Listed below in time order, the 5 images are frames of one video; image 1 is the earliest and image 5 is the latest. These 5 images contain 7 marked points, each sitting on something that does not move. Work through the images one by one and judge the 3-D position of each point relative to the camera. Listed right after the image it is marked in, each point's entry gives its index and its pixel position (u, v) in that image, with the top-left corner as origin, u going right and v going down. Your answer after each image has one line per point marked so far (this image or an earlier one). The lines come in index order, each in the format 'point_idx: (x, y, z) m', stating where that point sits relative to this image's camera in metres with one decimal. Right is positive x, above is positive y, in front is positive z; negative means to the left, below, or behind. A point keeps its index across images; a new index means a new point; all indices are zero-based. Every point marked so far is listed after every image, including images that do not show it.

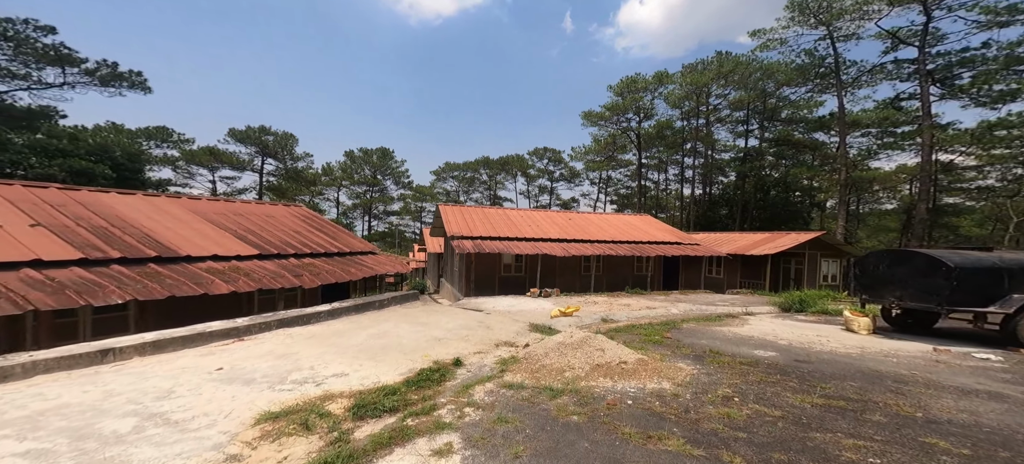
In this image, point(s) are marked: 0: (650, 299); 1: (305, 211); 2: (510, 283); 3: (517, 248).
0: (+5.2, -2.6, +15.1) m
1: (-7.0, +0.7, +13.3) m
2: (-0.1, -2.3, +17.6) m
3: (+0.2, -0.7, +16.6) m
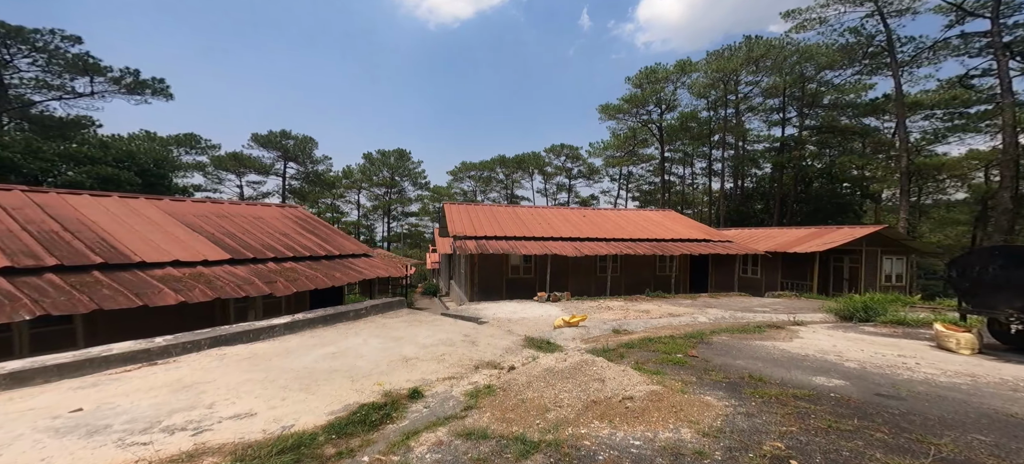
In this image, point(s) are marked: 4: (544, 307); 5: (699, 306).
0: (+5.6, -2.5, +13.5) m
1: (-6.8, +0.7, +12.6) m
2: (+0.5, -2.2, +16.3) m
3: (+0.7, -0.6, +15.4) m
4: (+1.0, -2.3, +12.4) m
5: (+6.1, -2.5, +13.0) m
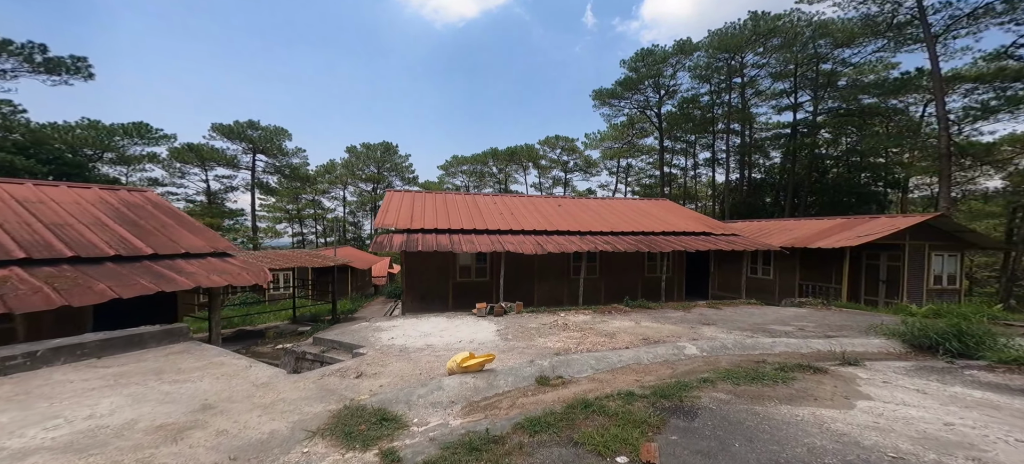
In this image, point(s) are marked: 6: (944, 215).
0: (+3.8, -2.2, +10.1) m
1: (-8.6, +0.9, +9.3) m
2: (-1.2, -2.0, +13.0) m
3: (-1.1, -0.4, +12.0) m
4: (-0.7, -2.1, +9.0) m
5: (+4.4, -2.2, +9.5) m
6: (+16.7, +0.7, +15.2) m
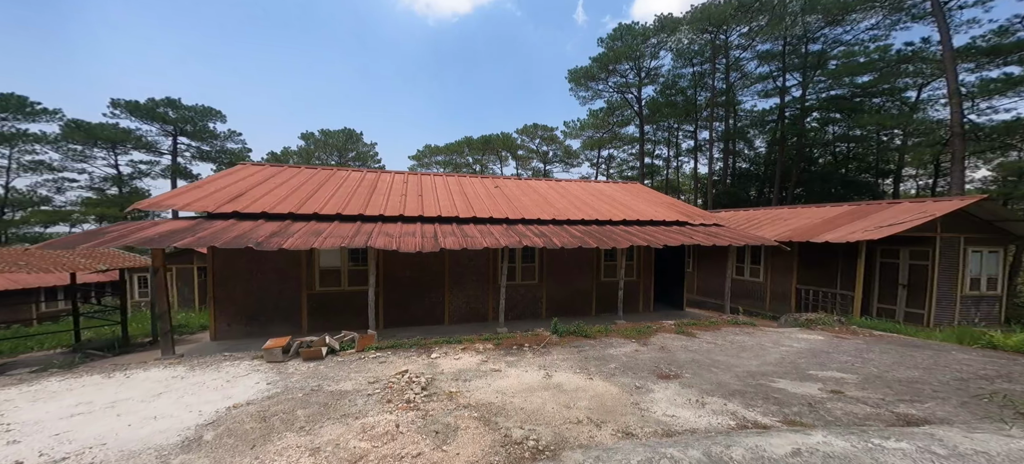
0: (+1.3, -1.9, +6.0) m
1: (-11.1, +1.1, +4.8) m
2: (-3.9, -1.7, +8.8) m
3: (-3.7, -0.1, +7.8) m
4: (-3.3, -1.8, +4.8) m
5: (+1.8, -1.9, +5.5) m
6: (+14.0, +1.0, +11.6) m
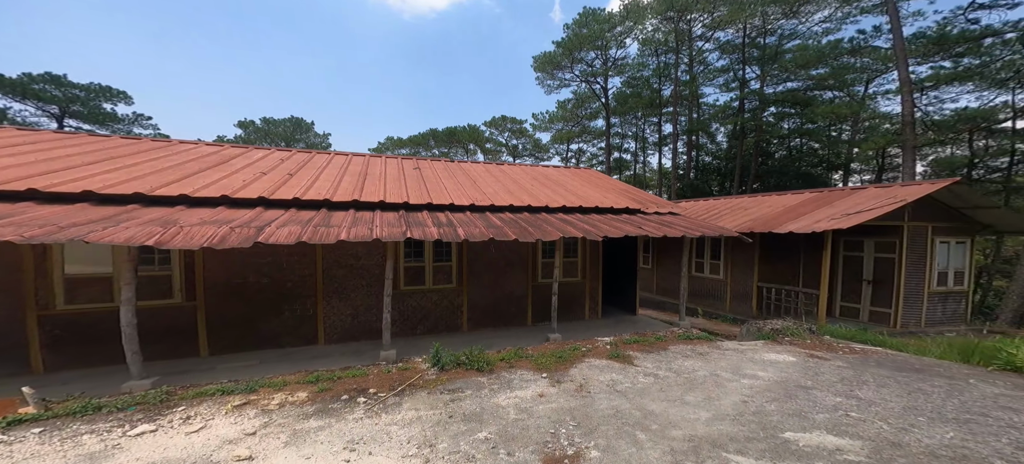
0: (-0.5, -1.8, +3.7) m
1: (-12.8, +1.1, +1.5) m
2: (-5.9, -1.6, +6.0) m
3: (-5.6, 0.0, +5.0) m
4: (-4.9, -1.7, +2.1) m
5: (+0.1, -1.8, +3.2) m
6: (+11.7, +1.3, +10.2) m
